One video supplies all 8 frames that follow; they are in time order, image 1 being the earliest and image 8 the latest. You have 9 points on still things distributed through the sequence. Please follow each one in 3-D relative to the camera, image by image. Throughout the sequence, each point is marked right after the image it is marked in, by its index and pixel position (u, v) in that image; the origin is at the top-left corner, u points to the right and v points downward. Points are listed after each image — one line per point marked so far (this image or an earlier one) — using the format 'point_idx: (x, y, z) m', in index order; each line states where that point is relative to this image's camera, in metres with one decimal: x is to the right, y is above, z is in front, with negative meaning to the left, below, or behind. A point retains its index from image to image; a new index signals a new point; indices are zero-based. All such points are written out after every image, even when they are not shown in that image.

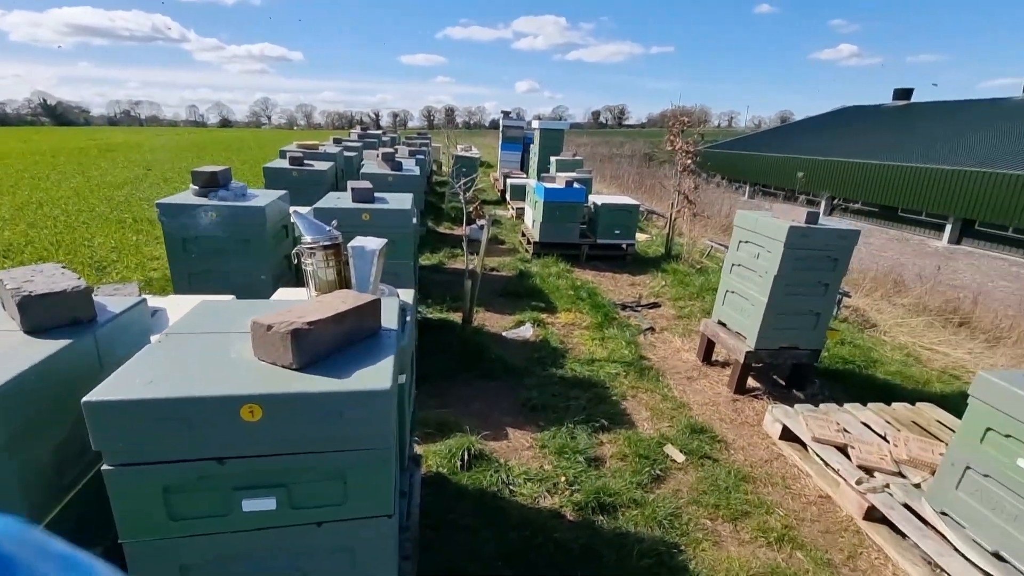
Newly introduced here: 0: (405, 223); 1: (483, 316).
0: (-1.1, +0.6, +4.9) m
1: (-0.5, -0.4, +7.7) m
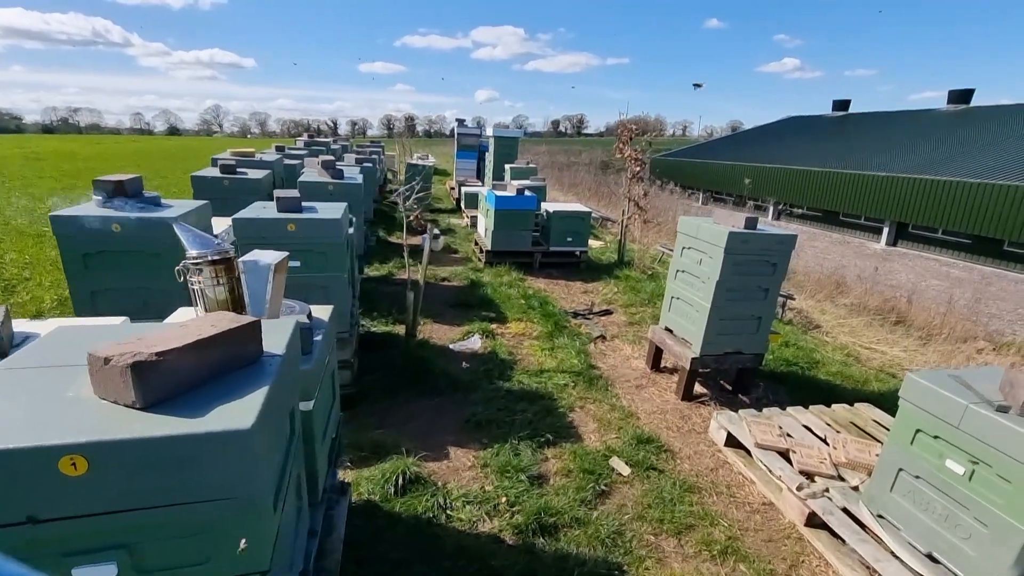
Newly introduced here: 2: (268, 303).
0: (-1.6, +0.5, +4.6) m
1: (-1.2, -0.6, +7.4) m
2: (-1.1, -0.1, +2.3) m
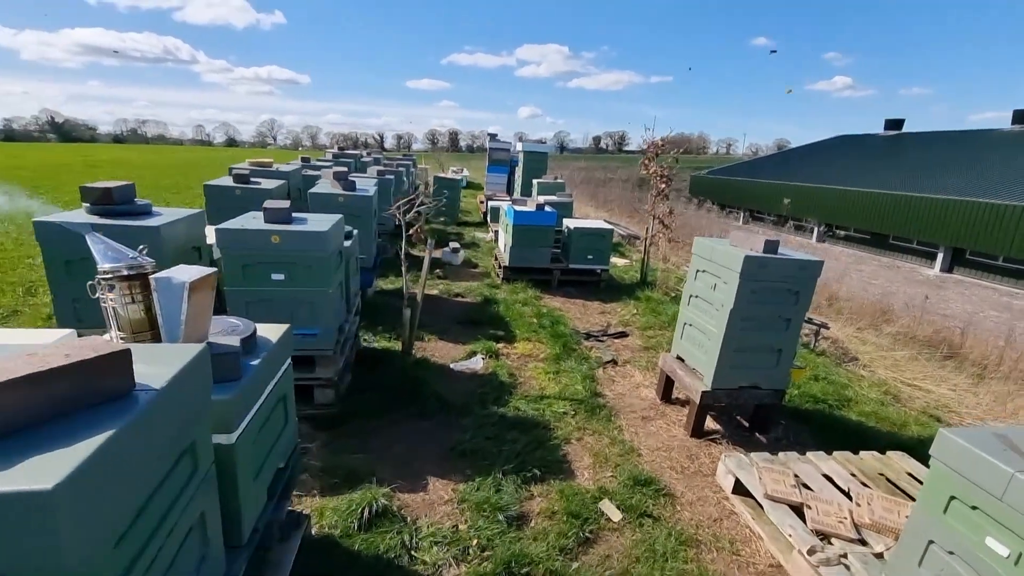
0: (-1.7, +0.4, +4.4) m
1: (-1.1, -0.8, +7.2) m
2: (-1.4, -0.2, +2.1) m
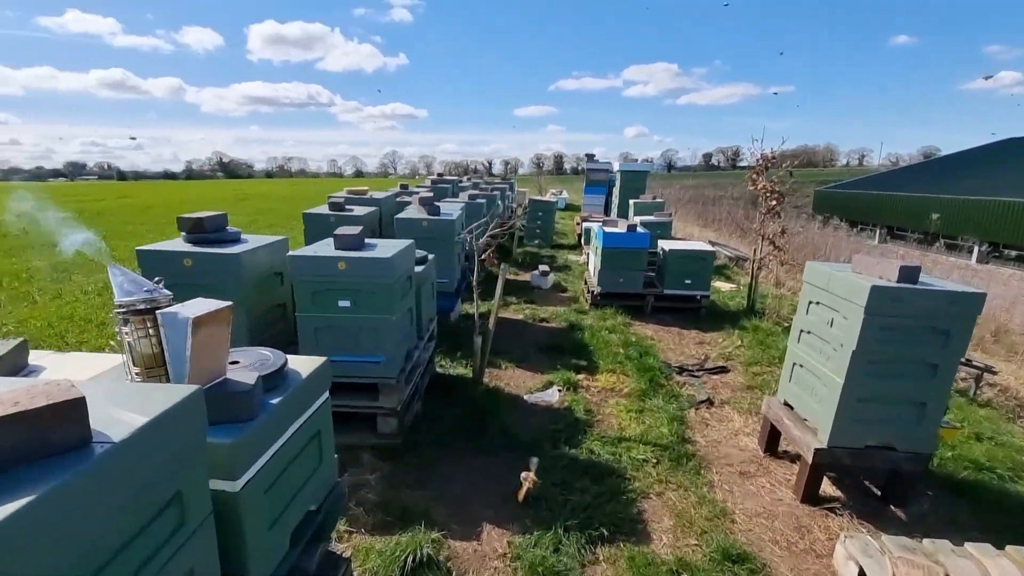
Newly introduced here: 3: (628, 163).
0: (-1.1, +0.1, +4.4) m
1: (0.0, -1.2, +6.9) m
2: (-1.3, -0.3, +2.0) m
3: (+4.0, +4.4, +17.2) m
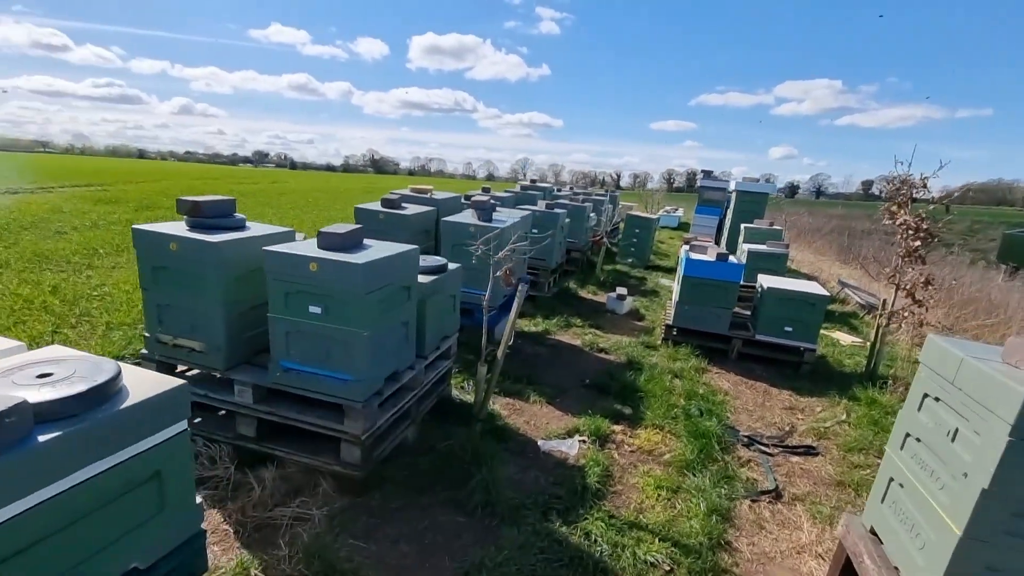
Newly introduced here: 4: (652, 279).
0: (-1.2, 0.0, +3.8) m
1: (+0.3, -1.5, +6.0) m
2: (-1.9, -0.3, +1.5) m
3: (+7.2, +3.2, +15.2) m
4: (+3.9, +0.2, +13.9) m
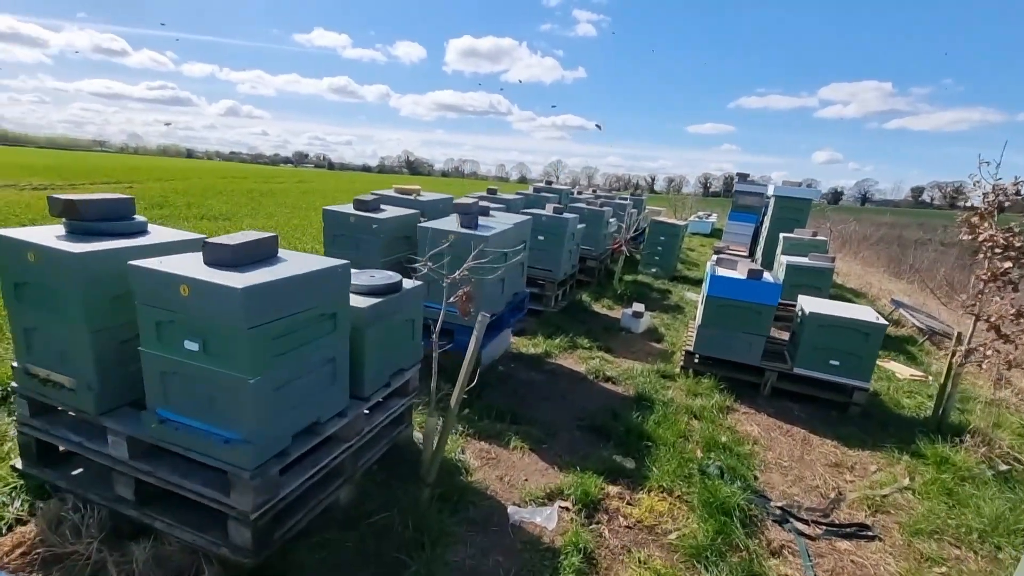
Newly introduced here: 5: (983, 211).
0: (-1.5, -0.1, +2.8) m
1: (0.0, -1.7, +4.9) m
2: (-2.4, -0.4, +0.5) m
3: (+7.6, +2.8, +13.7) m
4: (+4.2, -0.1, +12.5) m
5: (+5.5, +0.9, +5.9) m
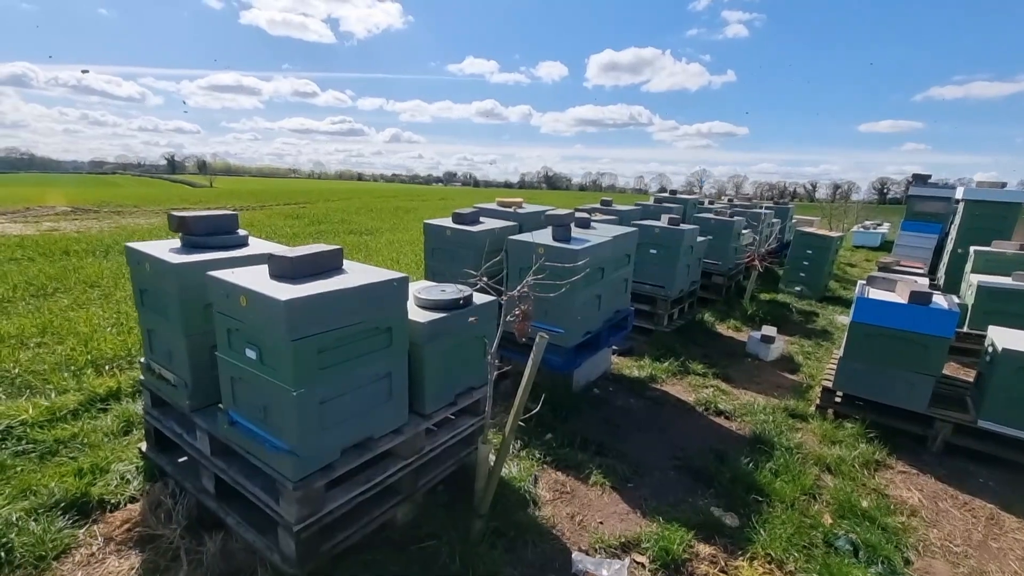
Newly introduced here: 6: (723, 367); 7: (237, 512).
0: (-1.3, -0.2, +2.8) m
1: (+0.7, -1.9, +4.4) m
2: (-2.8, -0.4, +0.9) m
3: (+10.4, +2.2, +11.0) m
4: (+6.8, -0.6, +10.7) m
5: (+6.3, +0.6, +3.9) m
6: (+3.2, -1.2, +7.6) m
7: (-1.9, -1.6, +3.5) m
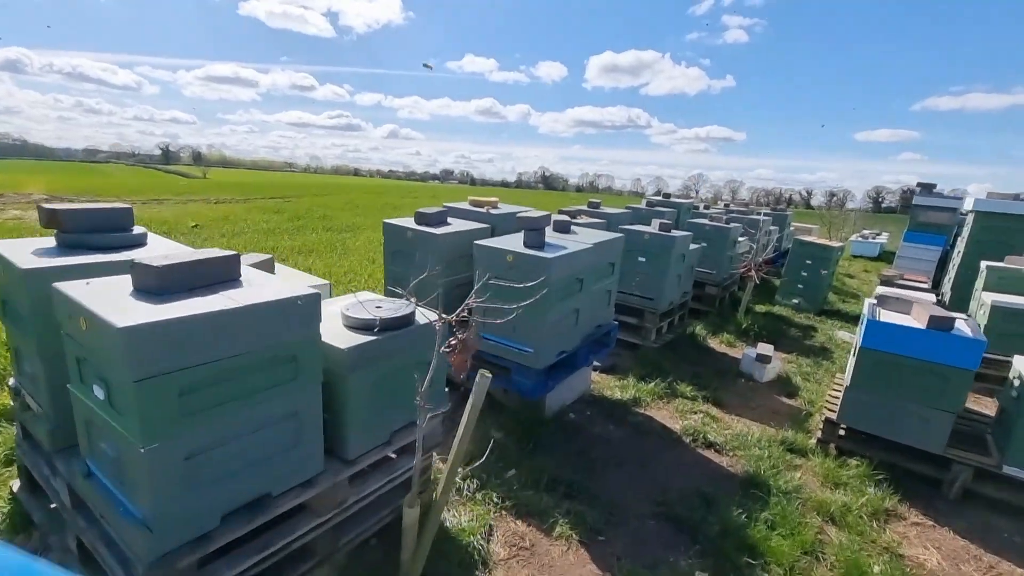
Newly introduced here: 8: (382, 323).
0: (-1.6, -0.3, +2.1) m
1: (+0.3, -2.0, +3.7) m
2: (-3.1, -0.5, +0.1) m
3: (+10.1, +1.8, +10.4) m
4: (+6.3, -0.9, +10.1) m
5: (+6.0, +0.4, +3.3) m
6: (+2.8, -1.4, +6.9) m
7: (-2.3, -1.6, +2.7) m
8: (-0.8, -0.2, +3.2) m
